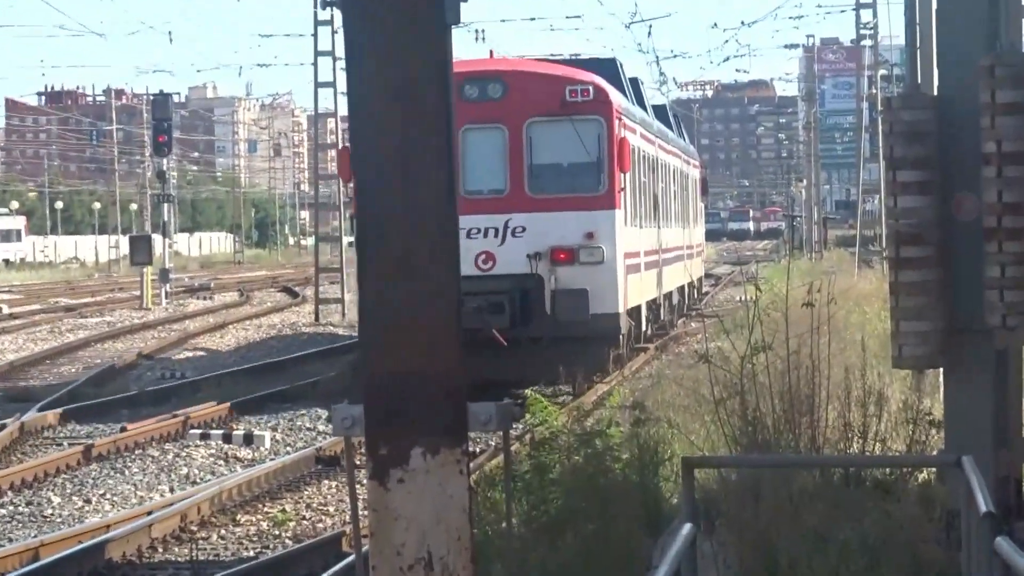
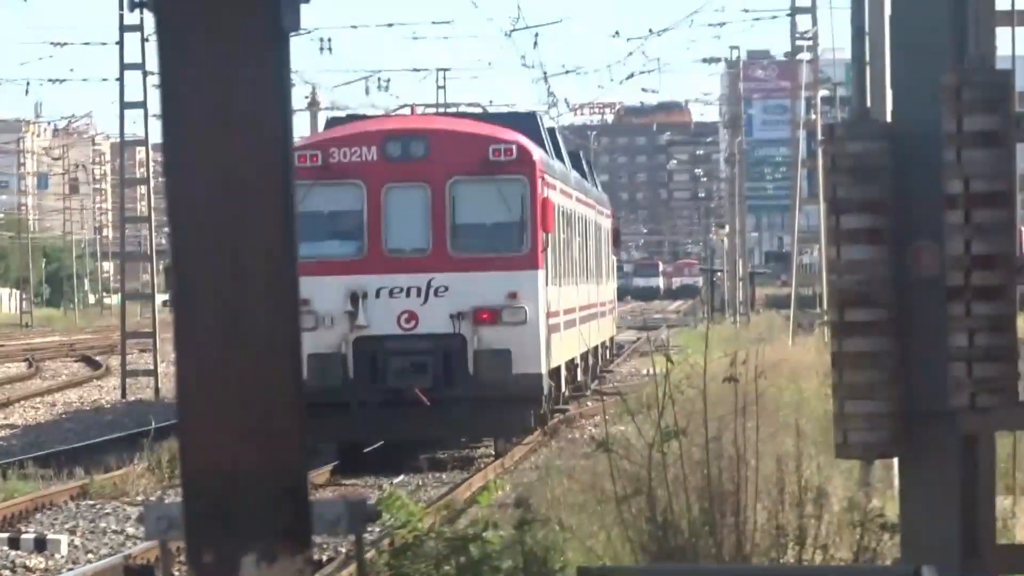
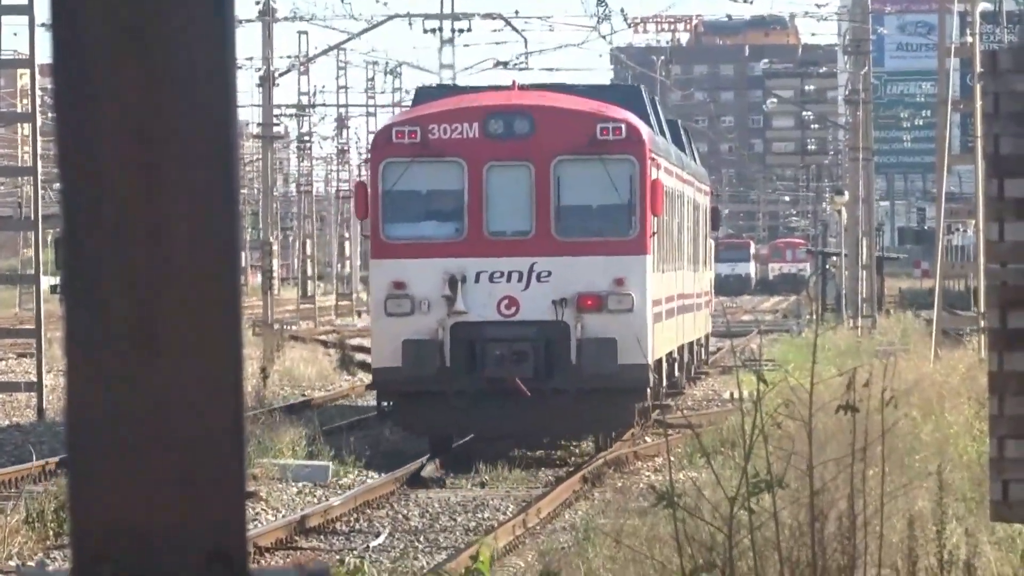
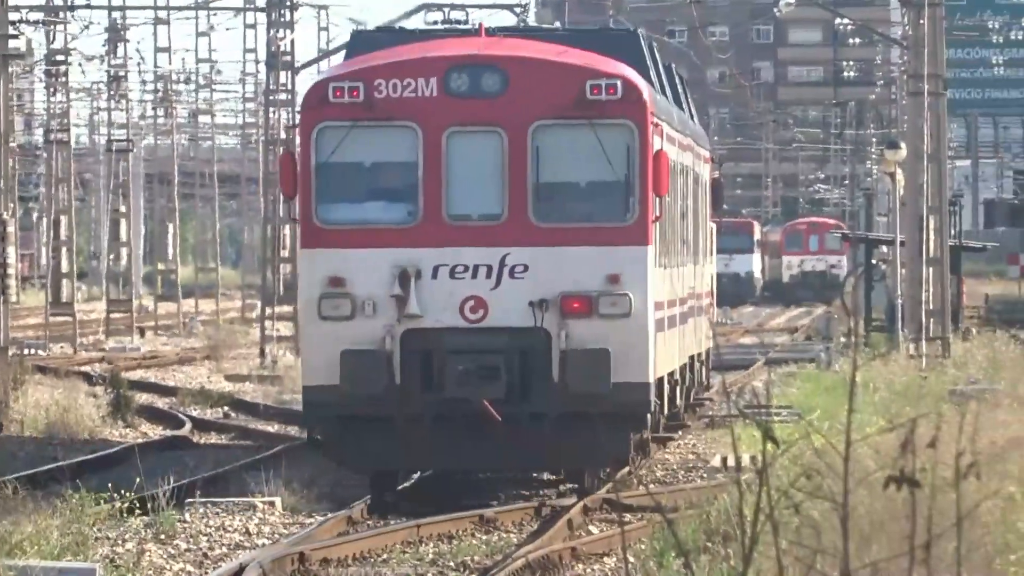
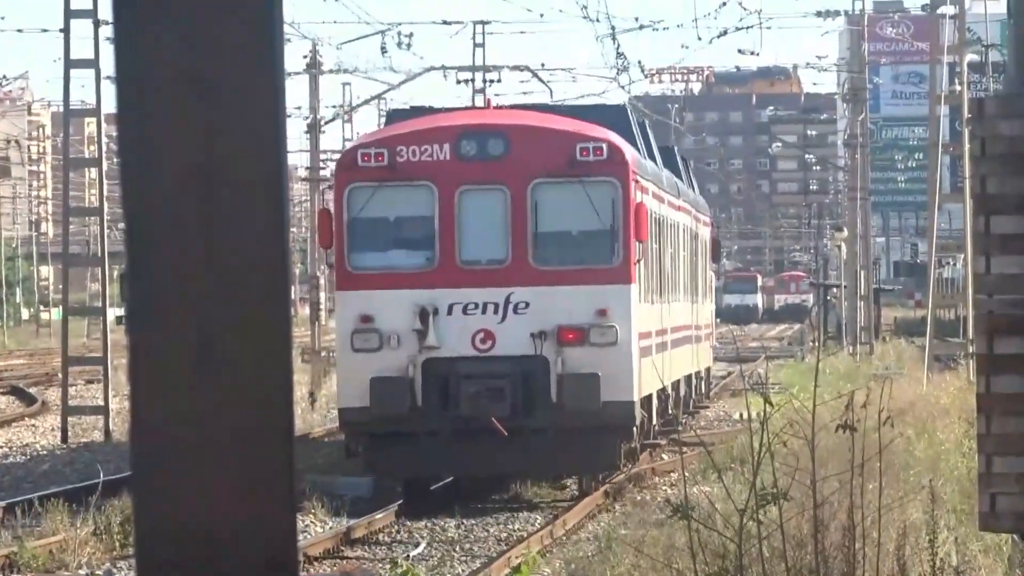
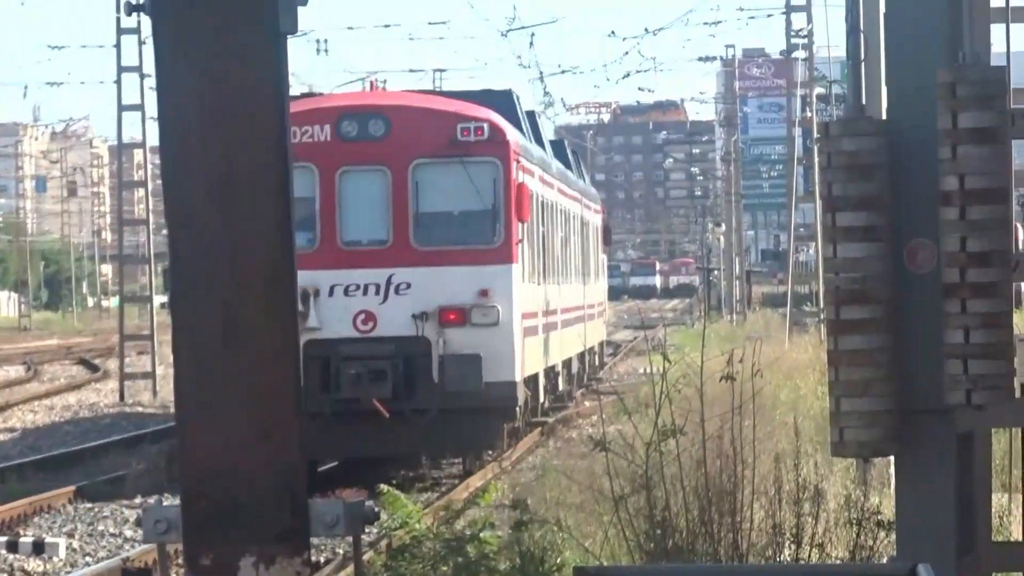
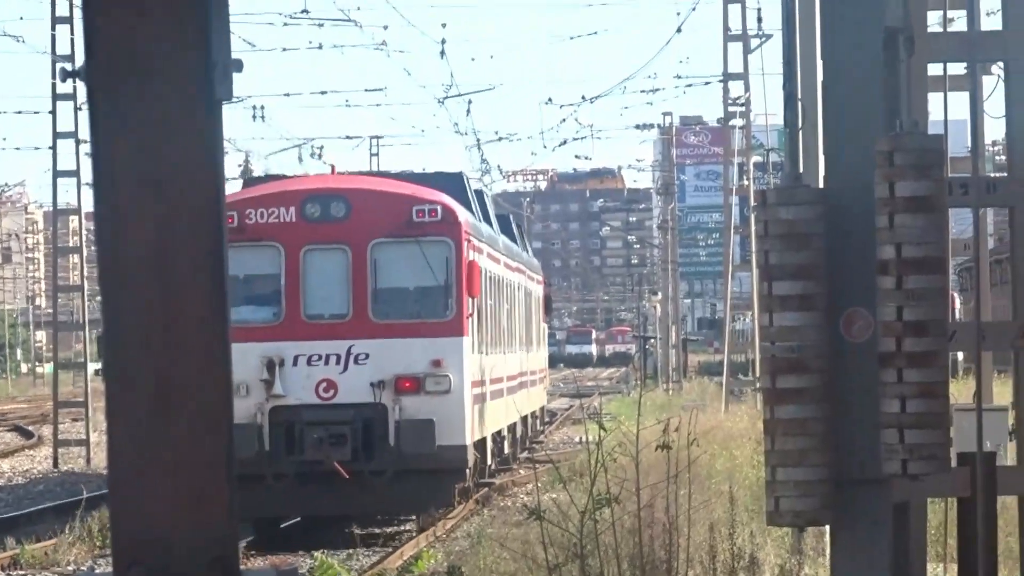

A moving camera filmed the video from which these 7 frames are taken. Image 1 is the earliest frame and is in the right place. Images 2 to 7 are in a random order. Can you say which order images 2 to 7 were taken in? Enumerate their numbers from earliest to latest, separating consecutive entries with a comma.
6, 7, 2, 5, 3, 4
